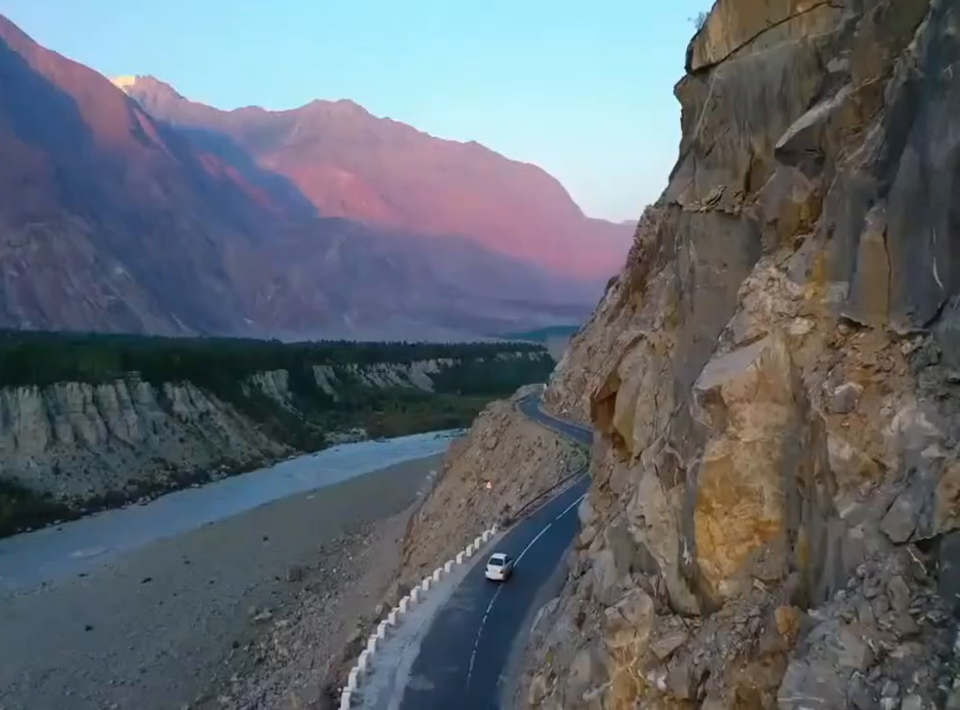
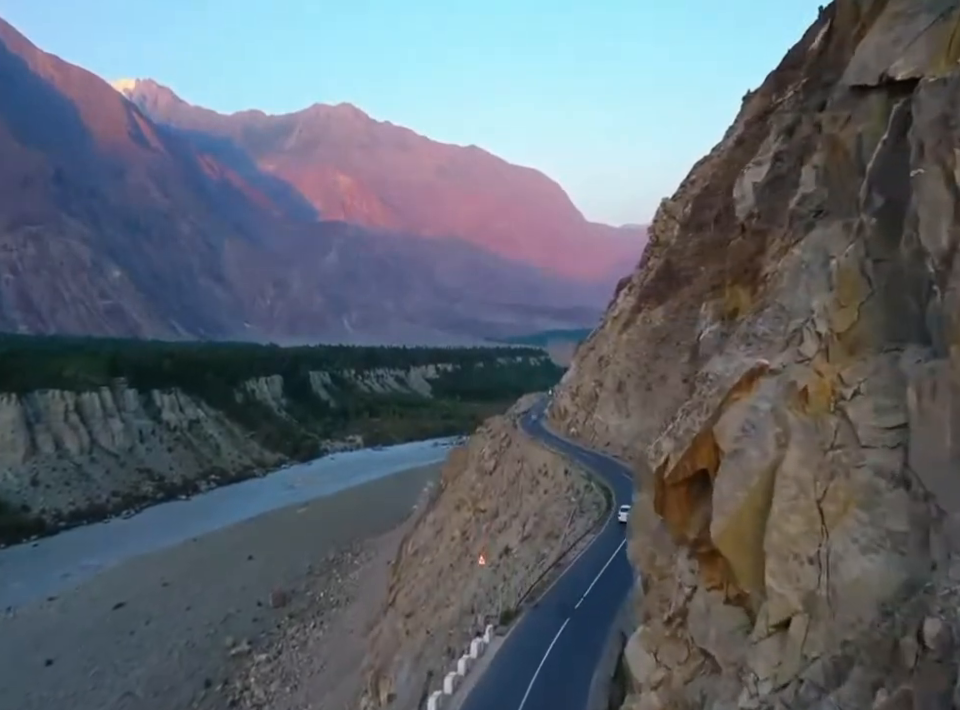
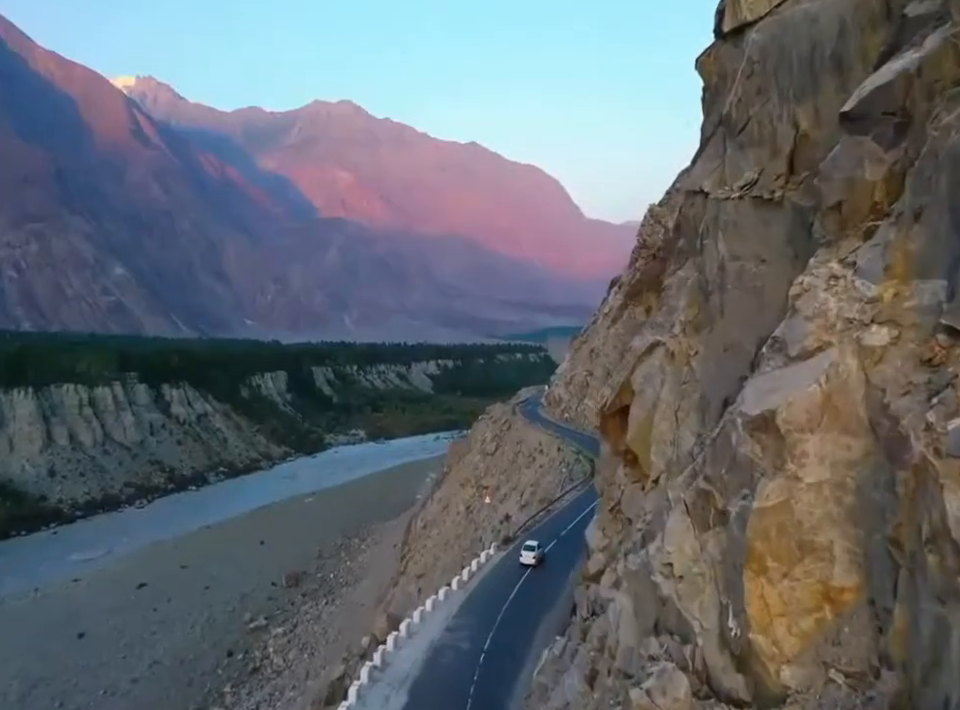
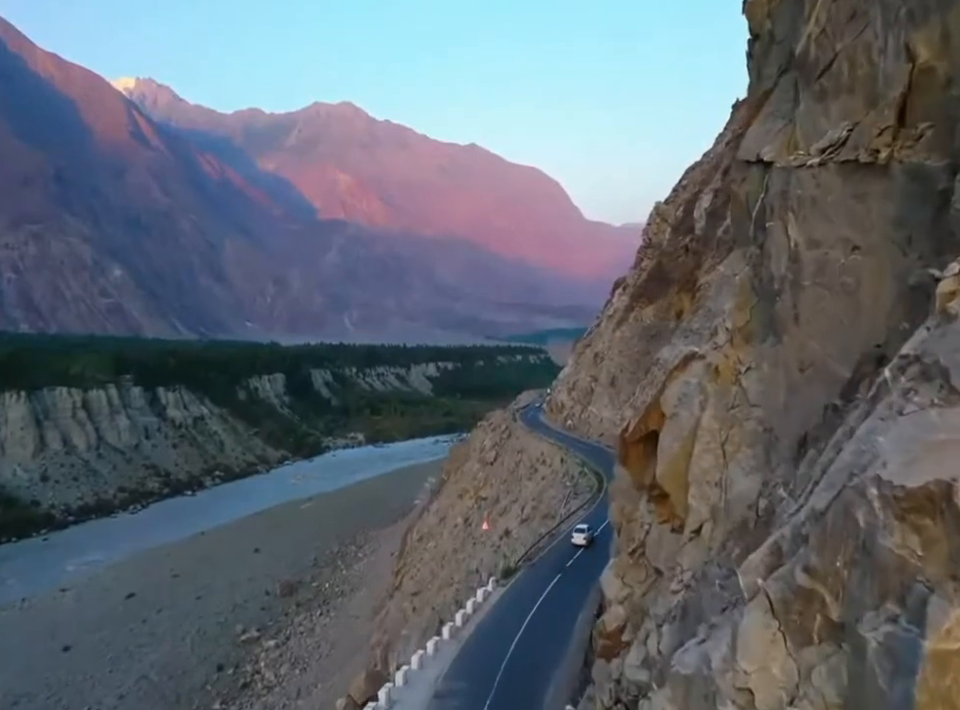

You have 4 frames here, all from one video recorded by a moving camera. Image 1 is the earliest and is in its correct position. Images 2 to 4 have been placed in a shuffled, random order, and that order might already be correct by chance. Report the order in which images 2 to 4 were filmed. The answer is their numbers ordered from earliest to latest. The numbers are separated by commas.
3, 4, 2
